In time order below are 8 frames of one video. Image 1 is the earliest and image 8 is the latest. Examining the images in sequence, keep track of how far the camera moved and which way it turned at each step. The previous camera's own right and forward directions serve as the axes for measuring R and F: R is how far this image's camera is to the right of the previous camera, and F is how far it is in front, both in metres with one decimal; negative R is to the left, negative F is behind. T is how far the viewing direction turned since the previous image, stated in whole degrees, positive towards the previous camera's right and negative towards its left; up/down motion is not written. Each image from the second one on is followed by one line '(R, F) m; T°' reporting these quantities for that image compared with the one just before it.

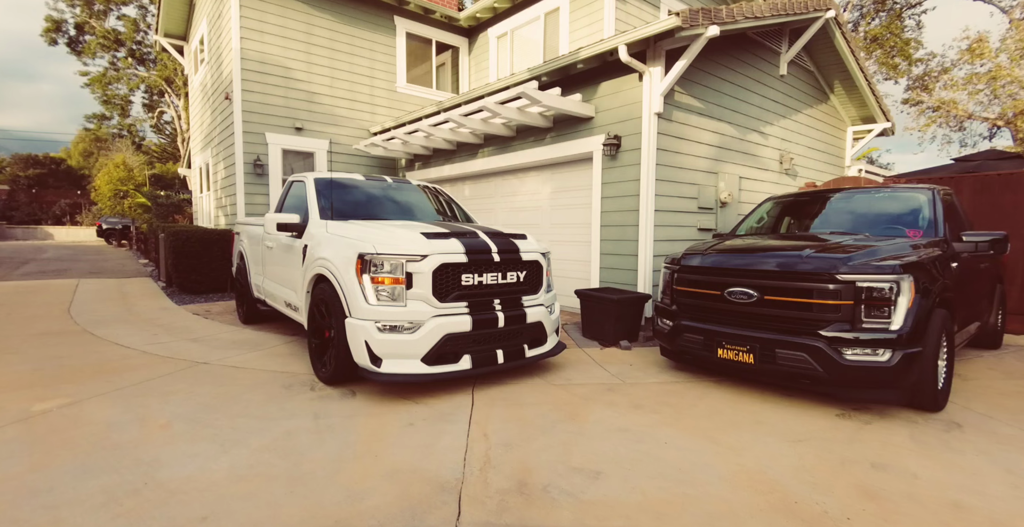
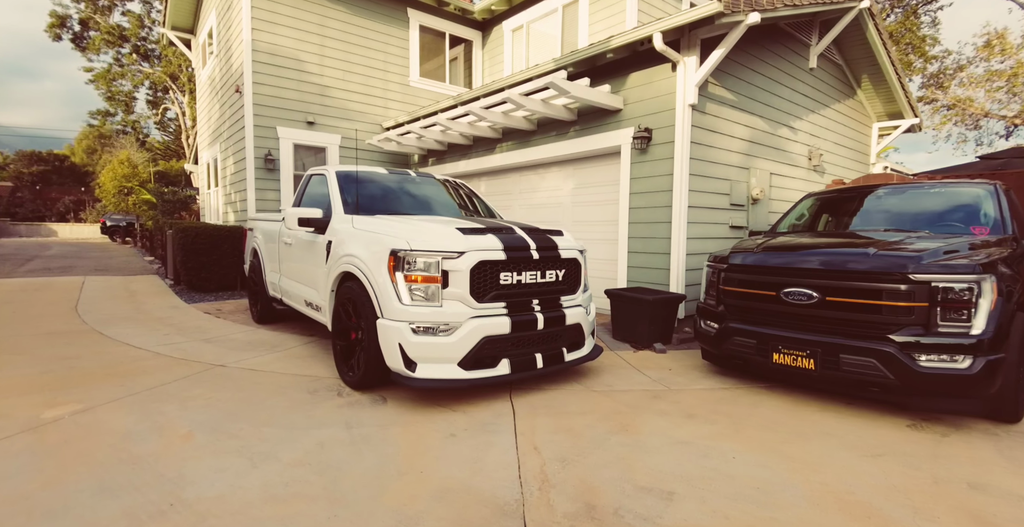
(-0.3, +0.2) m; 0°
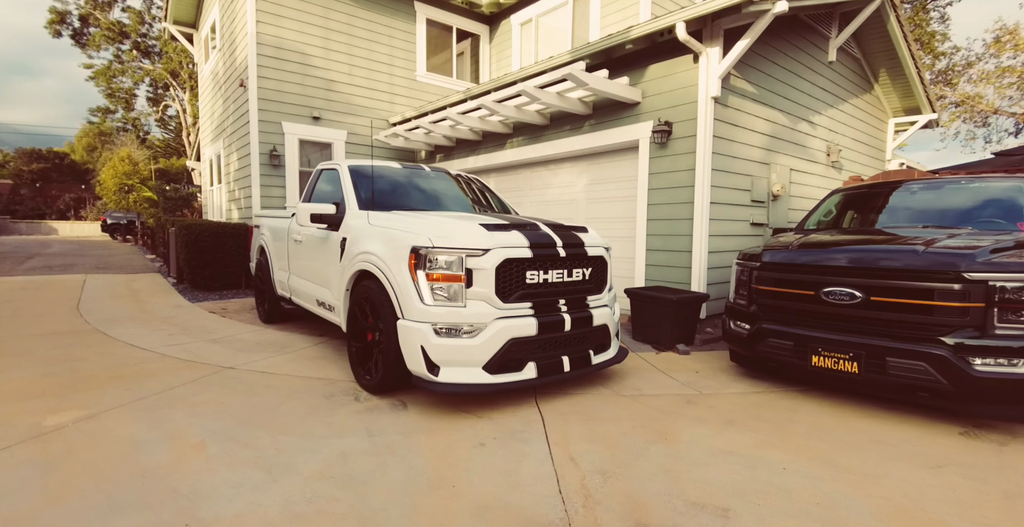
(-0.2, +0.2) m; 0°
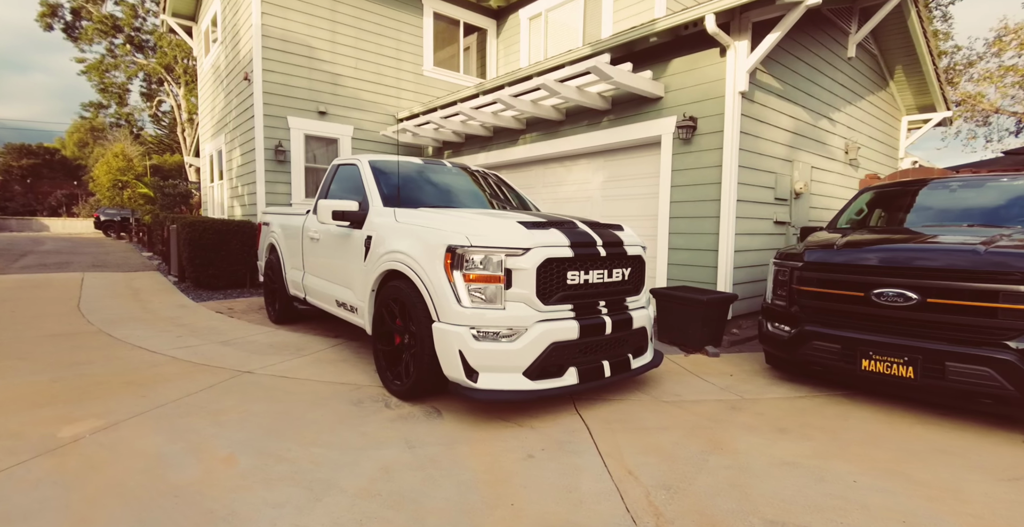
(-0.3, +0.2) m; +1°
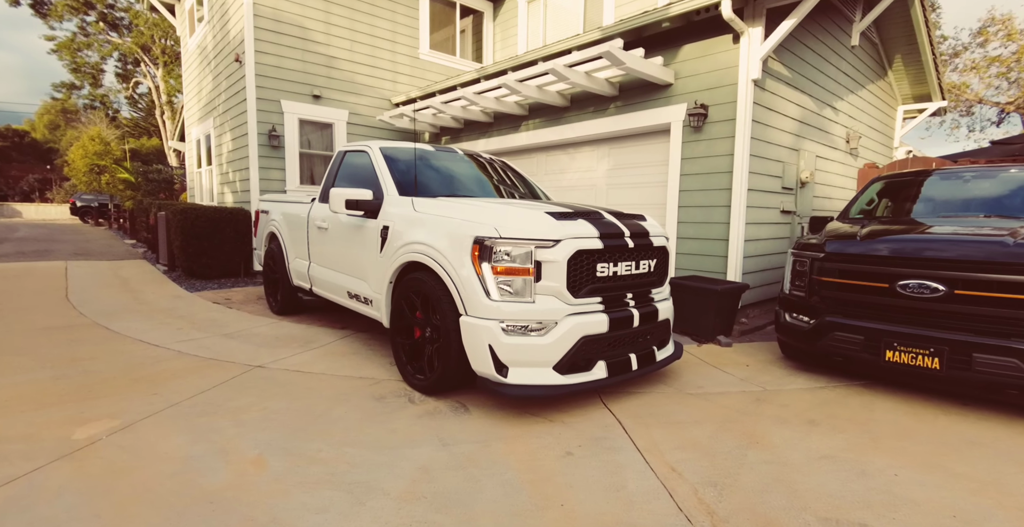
(-0.3, +0.1) m; +2°
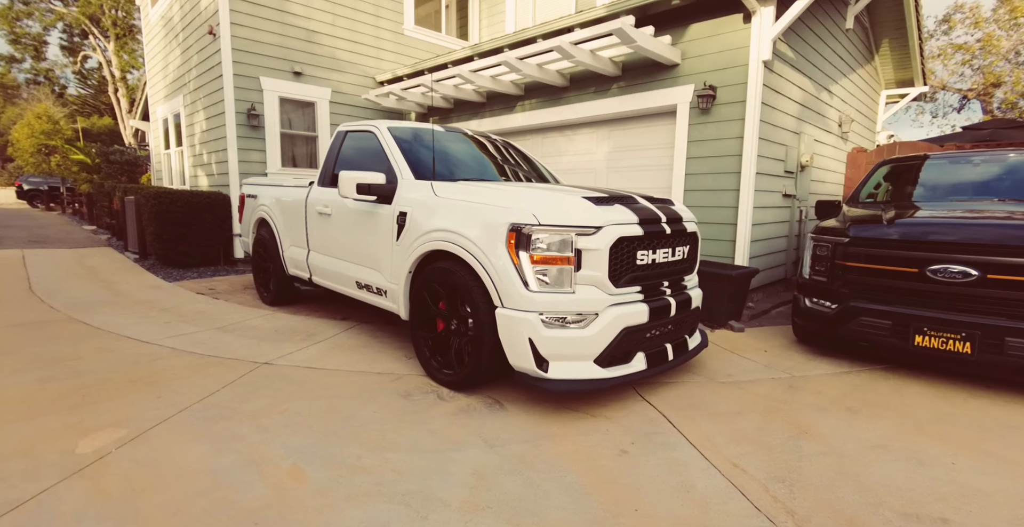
(-0.4, +0.2) m; +3°
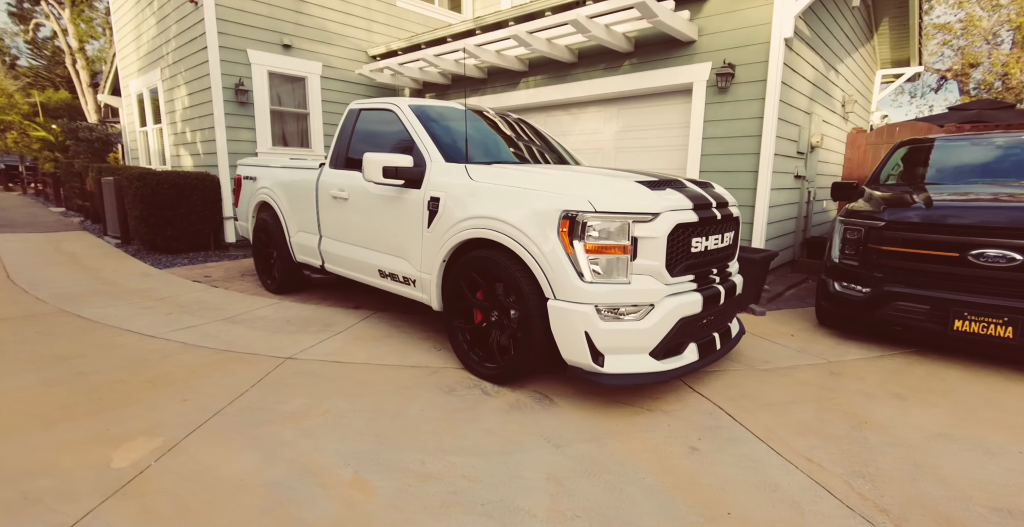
(-0.4, +0.2) m; +3°
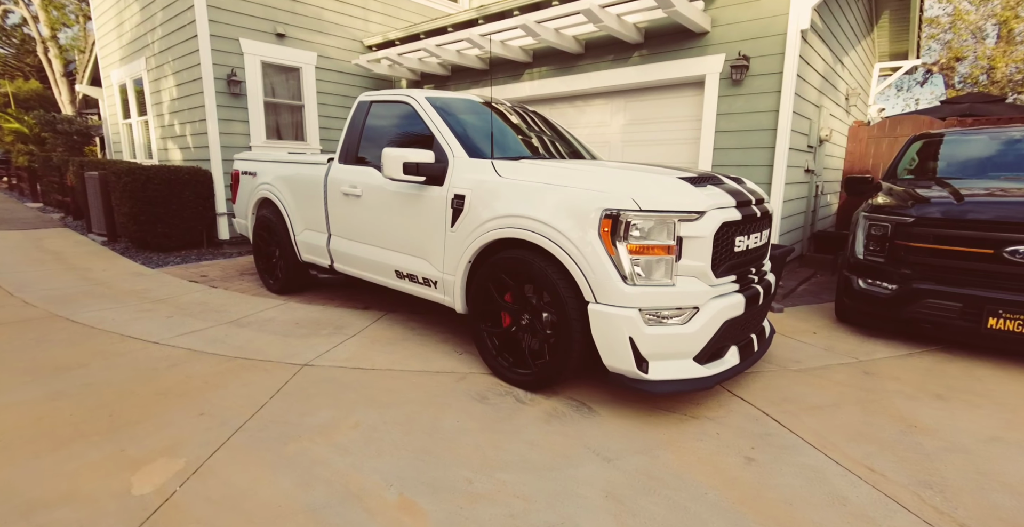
(-0.3, +0.1) m; +2°
